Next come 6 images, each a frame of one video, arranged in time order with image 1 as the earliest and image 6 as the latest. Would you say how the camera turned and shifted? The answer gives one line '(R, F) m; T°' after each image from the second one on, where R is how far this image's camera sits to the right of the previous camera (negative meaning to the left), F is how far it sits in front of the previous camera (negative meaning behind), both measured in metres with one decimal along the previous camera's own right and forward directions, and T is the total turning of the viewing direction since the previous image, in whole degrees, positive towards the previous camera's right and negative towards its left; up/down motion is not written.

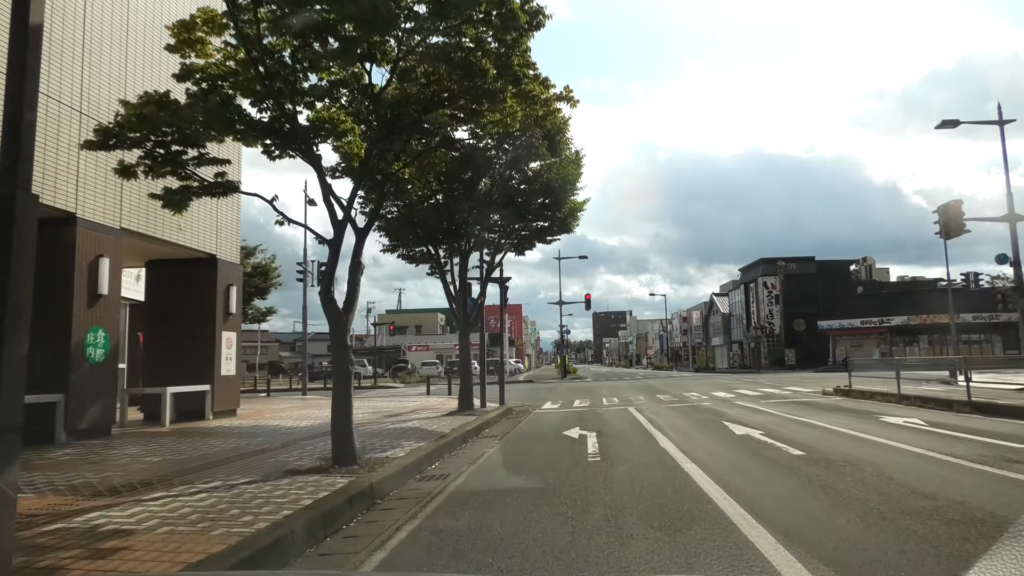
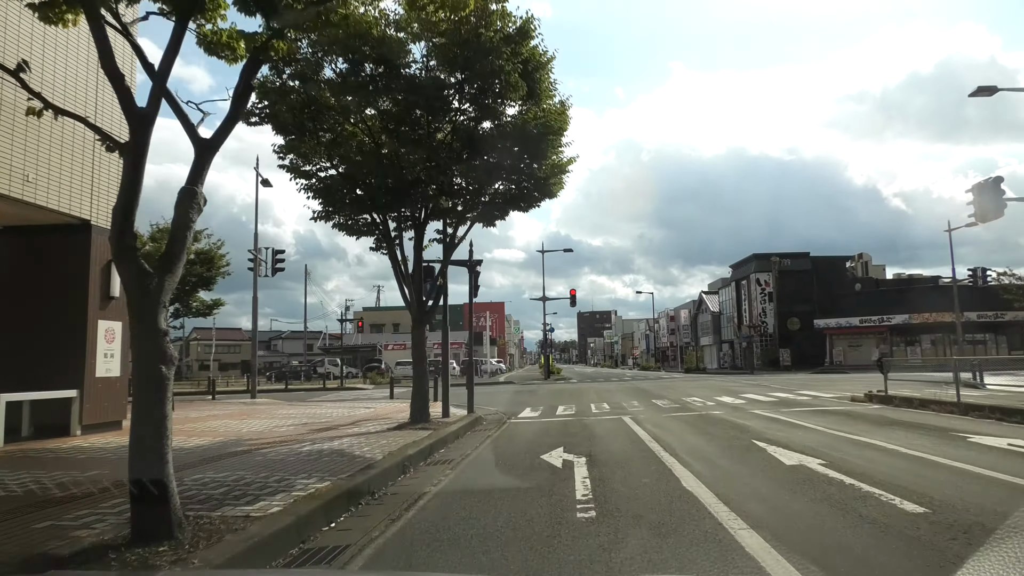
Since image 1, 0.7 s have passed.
(+0.3, +3.4) m; +1°
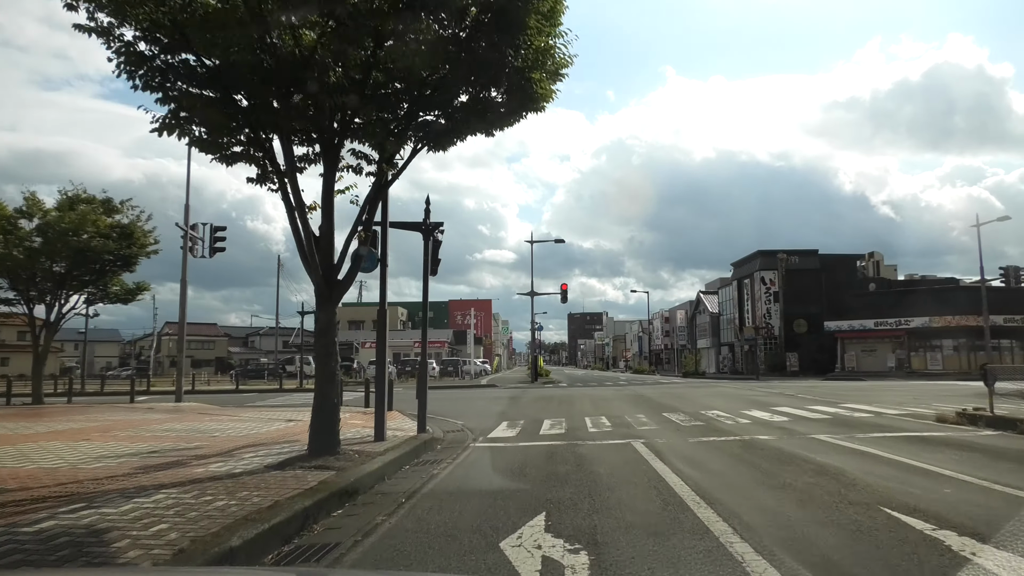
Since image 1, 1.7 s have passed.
(+0.4, +4.6) m; +1°
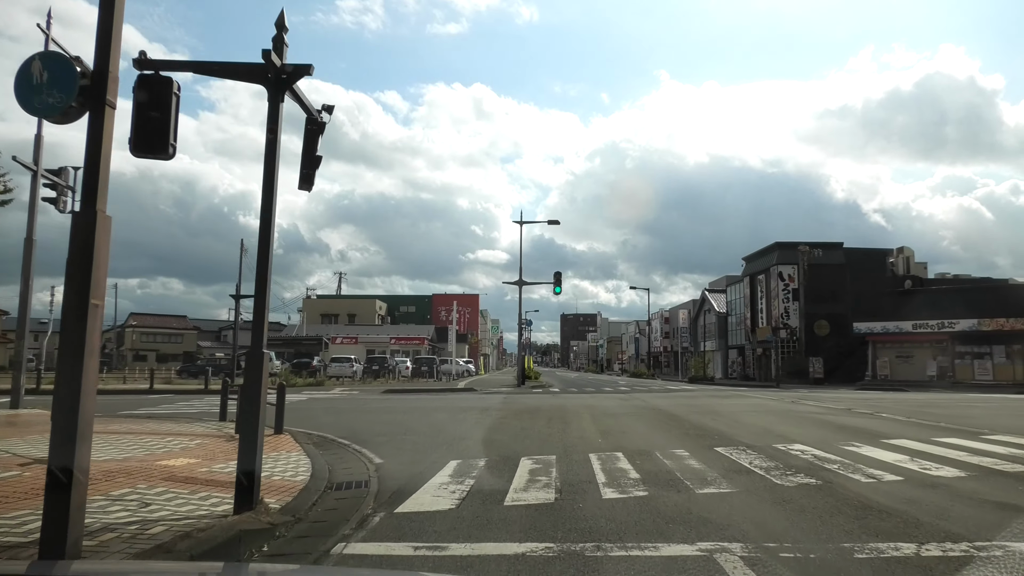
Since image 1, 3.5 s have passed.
(+0.5, +6.7) m; +1°
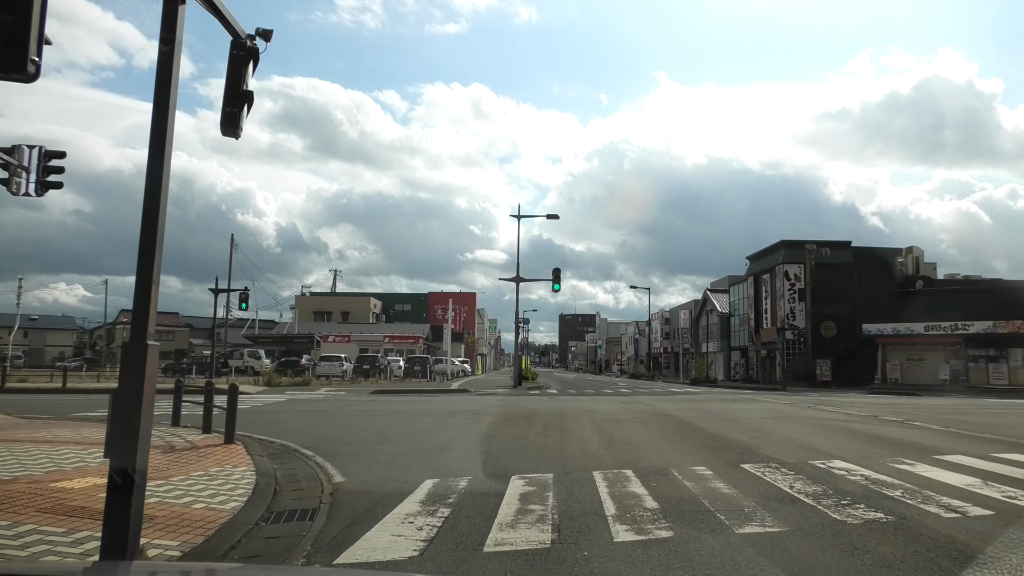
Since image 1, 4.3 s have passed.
(+0.1, +1.7) m; 0°
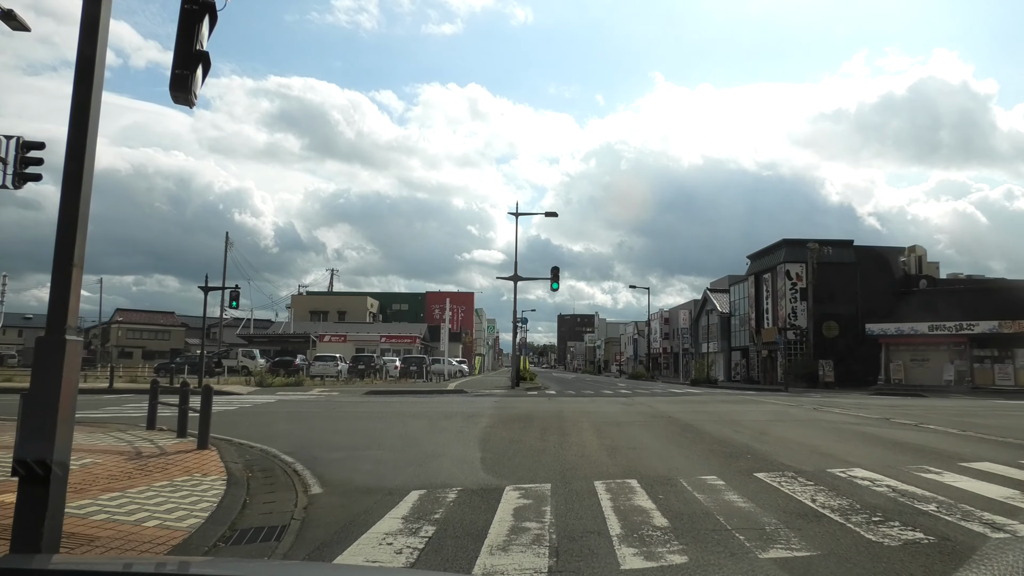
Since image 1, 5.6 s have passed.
(0.0, +0.7) m; 0°
